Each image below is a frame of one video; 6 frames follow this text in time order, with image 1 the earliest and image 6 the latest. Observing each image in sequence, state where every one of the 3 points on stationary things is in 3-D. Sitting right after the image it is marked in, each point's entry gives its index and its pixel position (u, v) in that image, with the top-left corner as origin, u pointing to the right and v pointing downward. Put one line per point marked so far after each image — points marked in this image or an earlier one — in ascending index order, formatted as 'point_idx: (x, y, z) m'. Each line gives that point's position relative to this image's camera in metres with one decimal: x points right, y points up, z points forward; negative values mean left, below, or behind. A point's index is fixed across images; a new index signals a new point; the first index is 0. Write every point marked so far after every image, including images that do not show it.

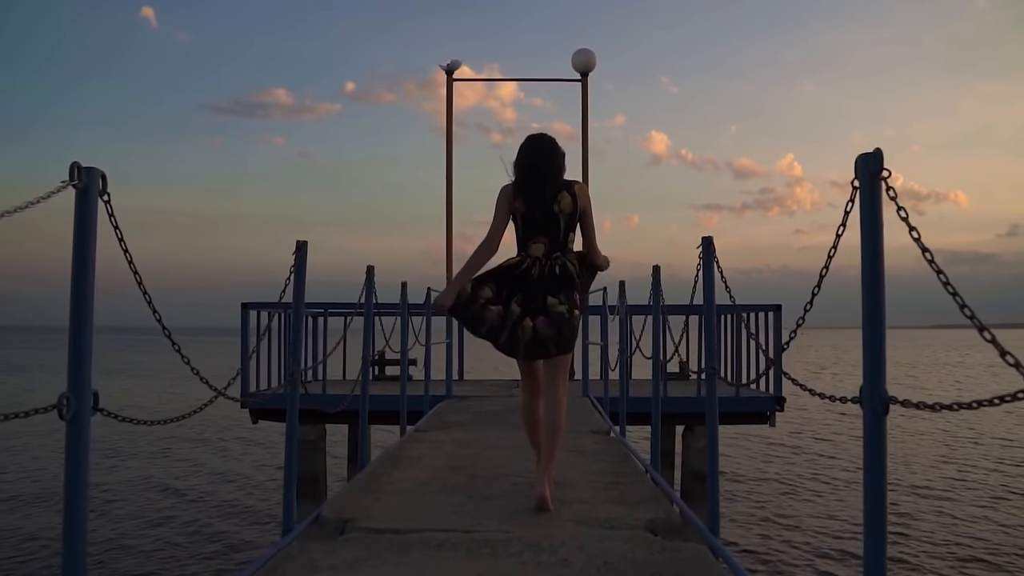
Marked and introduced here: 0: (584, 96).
0: (+0.8, +2.1, +8.8) m
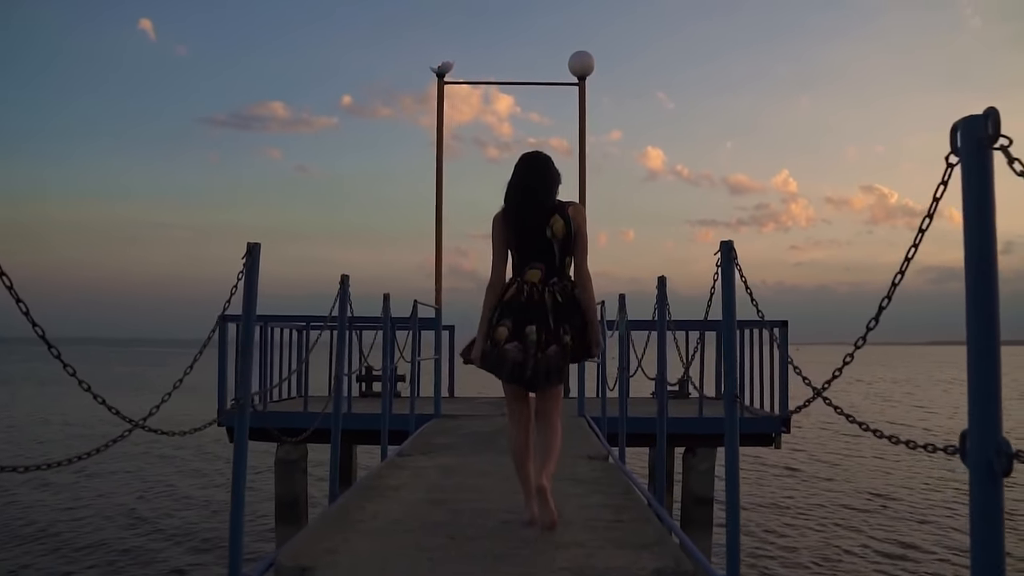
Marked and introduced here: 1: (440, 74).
0: (+0.7, +1.9, +8.4) m
1: (-0.7, +2.2, +8.6) m
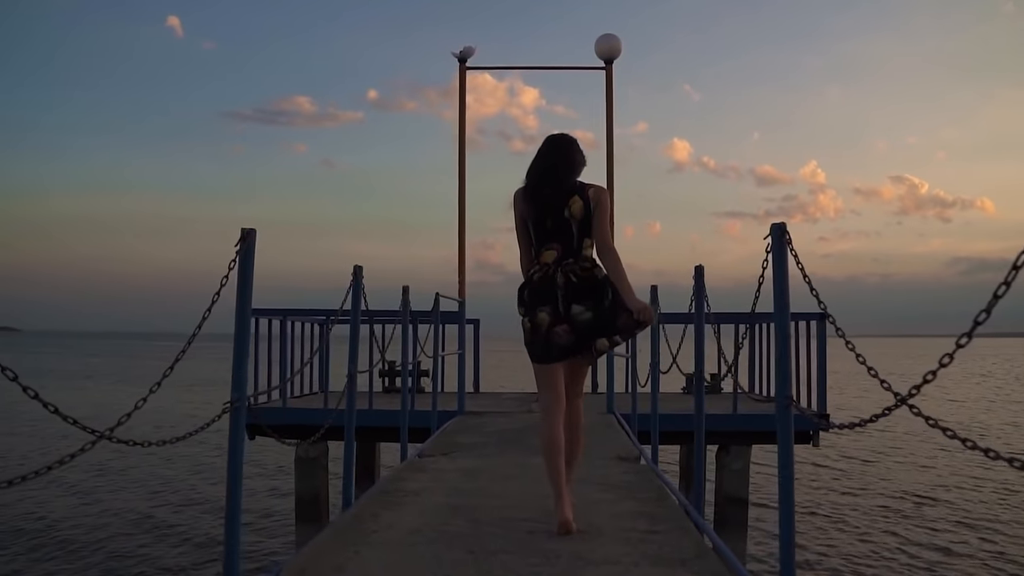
0: (+1.0, +2.0, +8.1) m
1: (-0.5, +2.3, +8.3) m
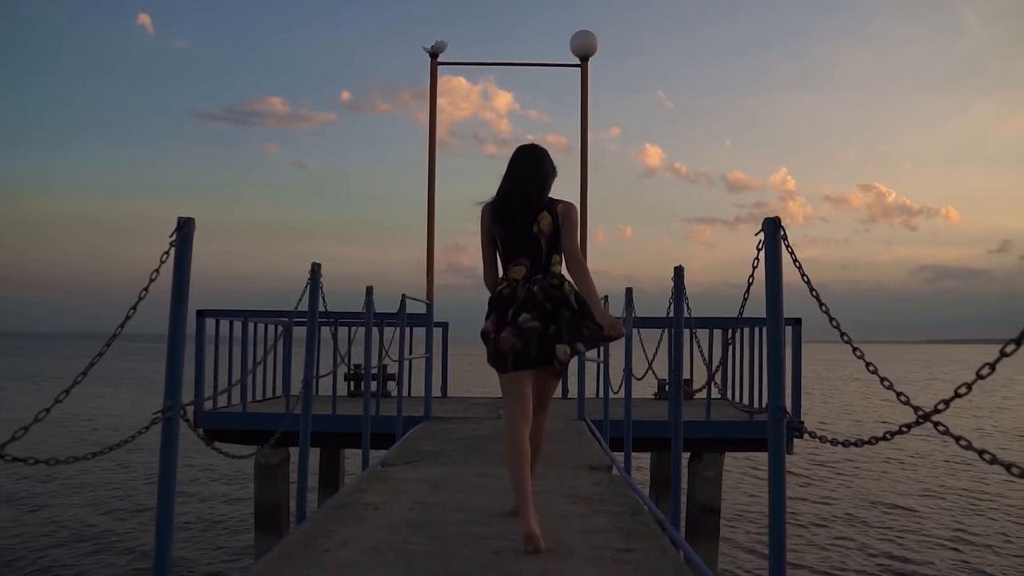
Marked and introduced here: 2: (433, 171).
0: (+0.7, +2.0, +7.9) m
1: (-0.8, +2.3, +8.1) m
2: (-0.9, +1.3, +9.1) m
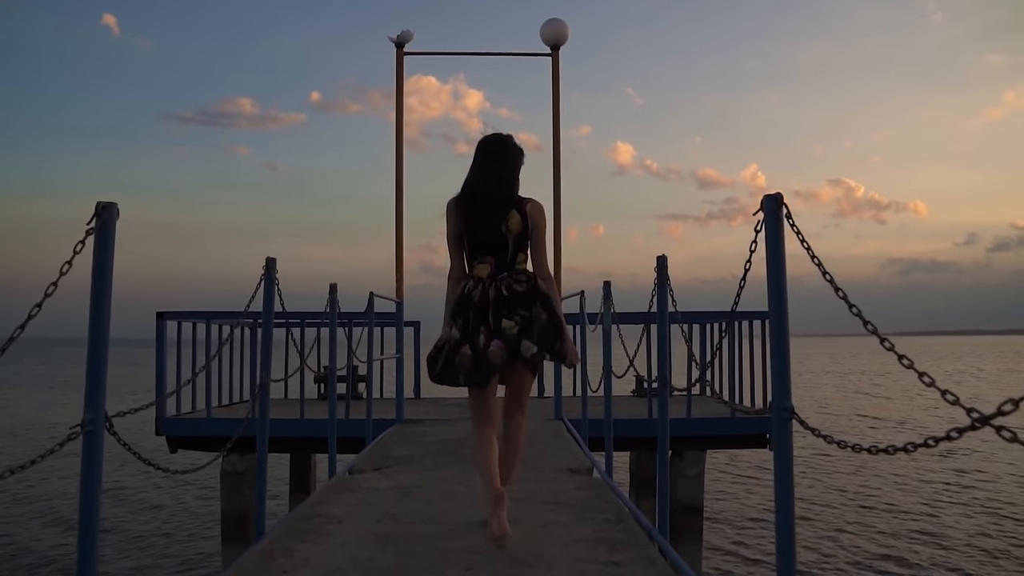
0: (+0.4, +2.0, +7.7) m
1: (-1.1, +2.3, +7.8) m
2: (-1.2, +1.3, +8.8) m
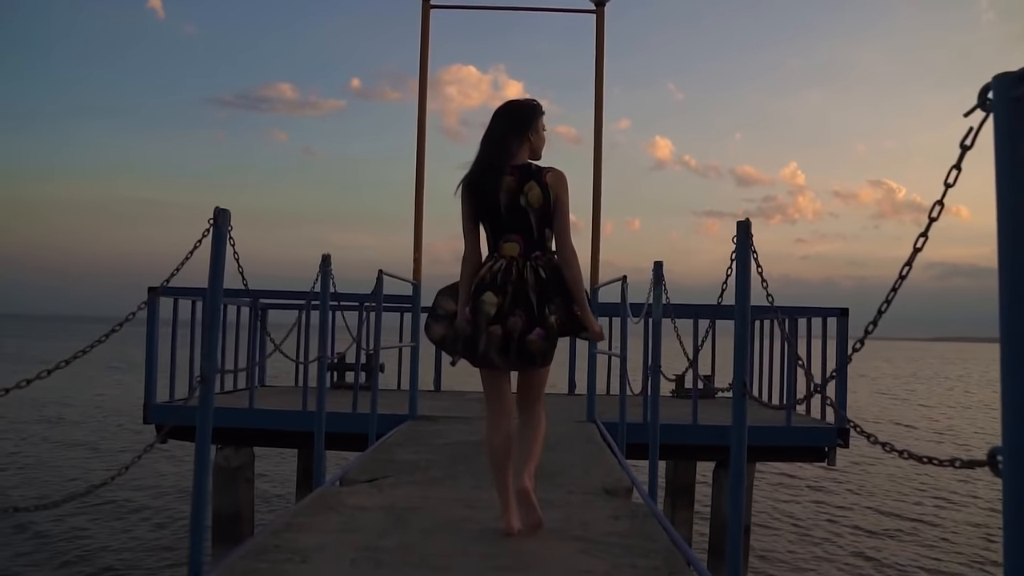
0: (+0.7, +2.1, +6.8) m
1: (-0.7, +2.5, +7.0) m
2: (-0.8, +1.5, +8.0) m
